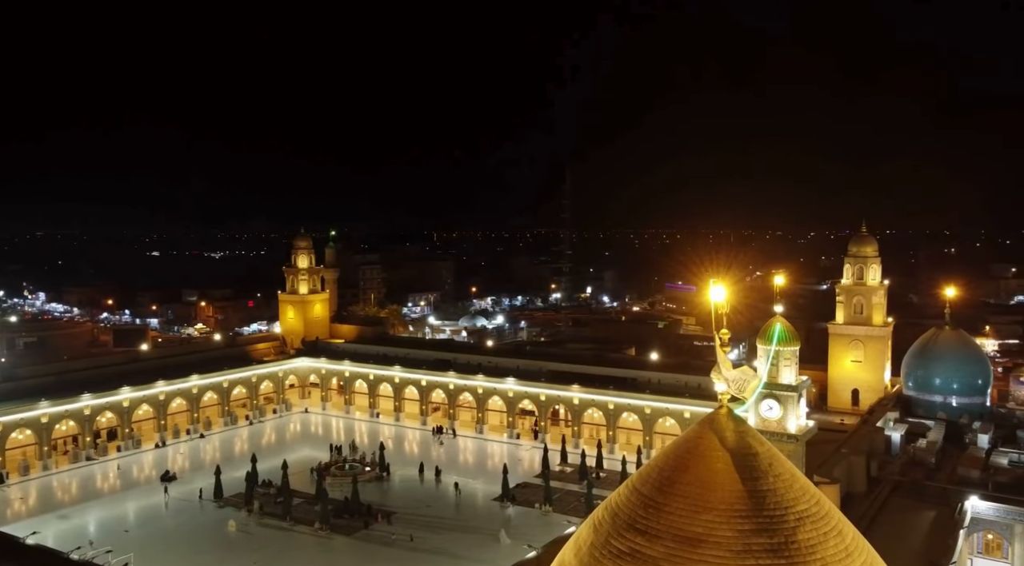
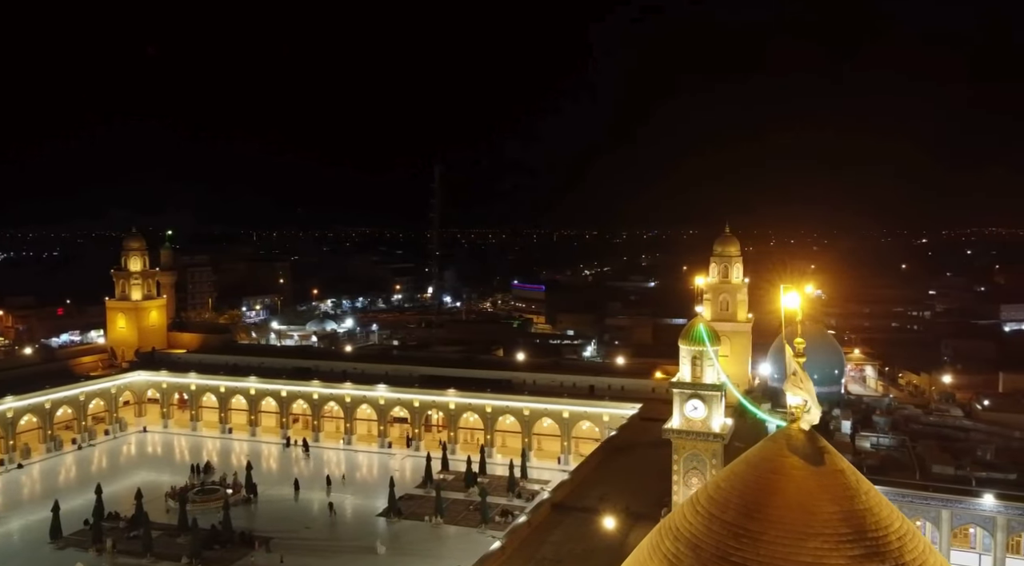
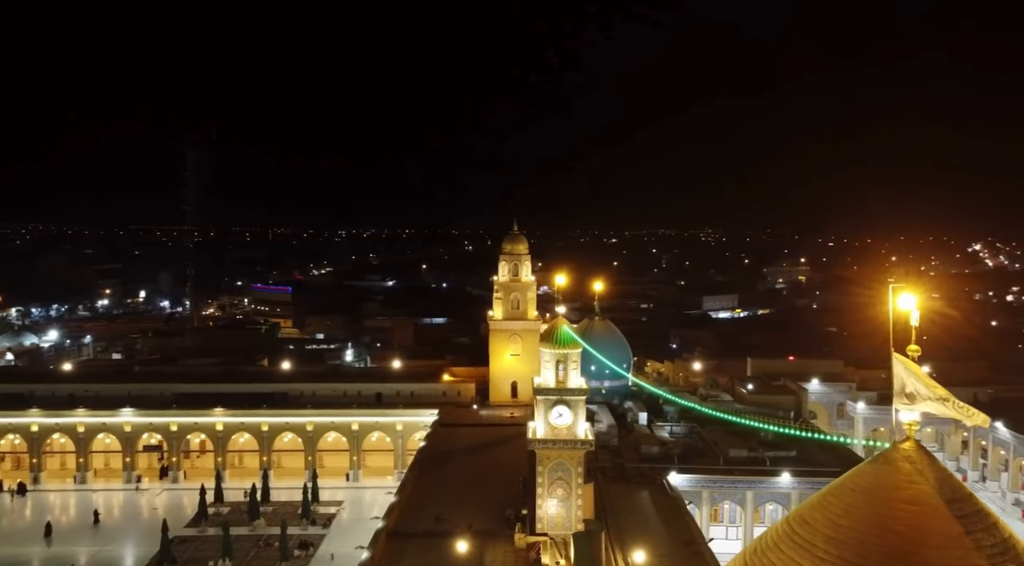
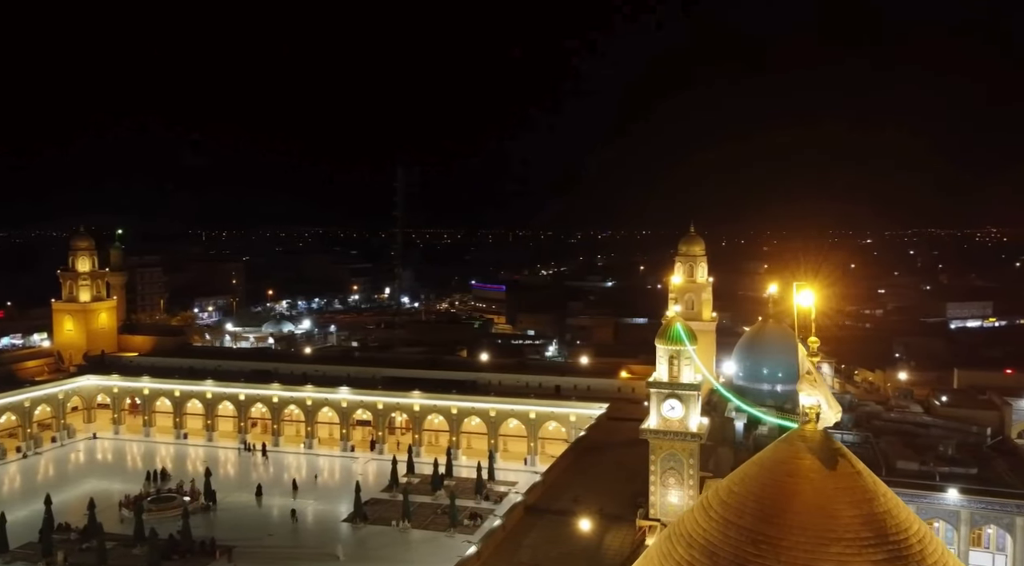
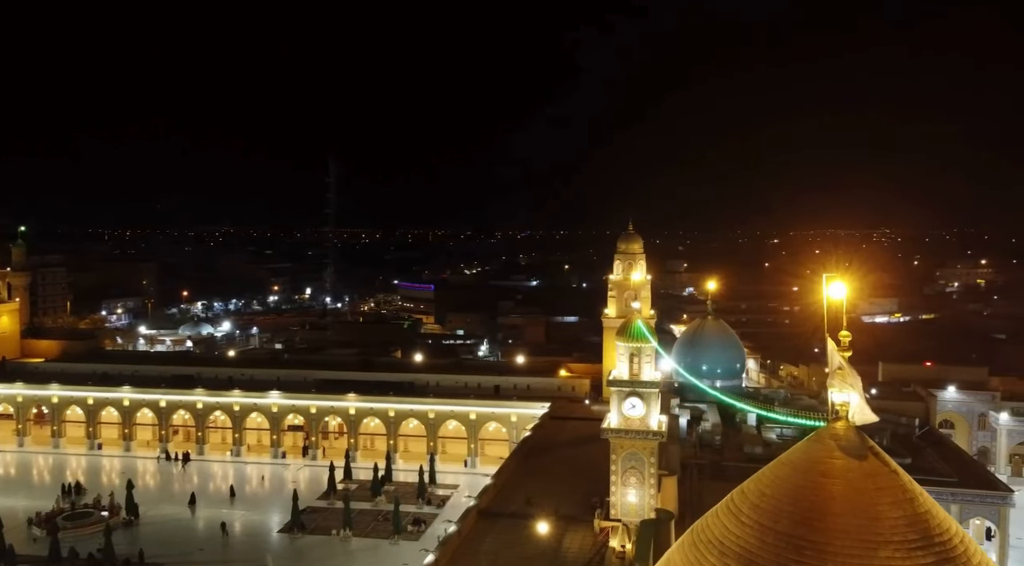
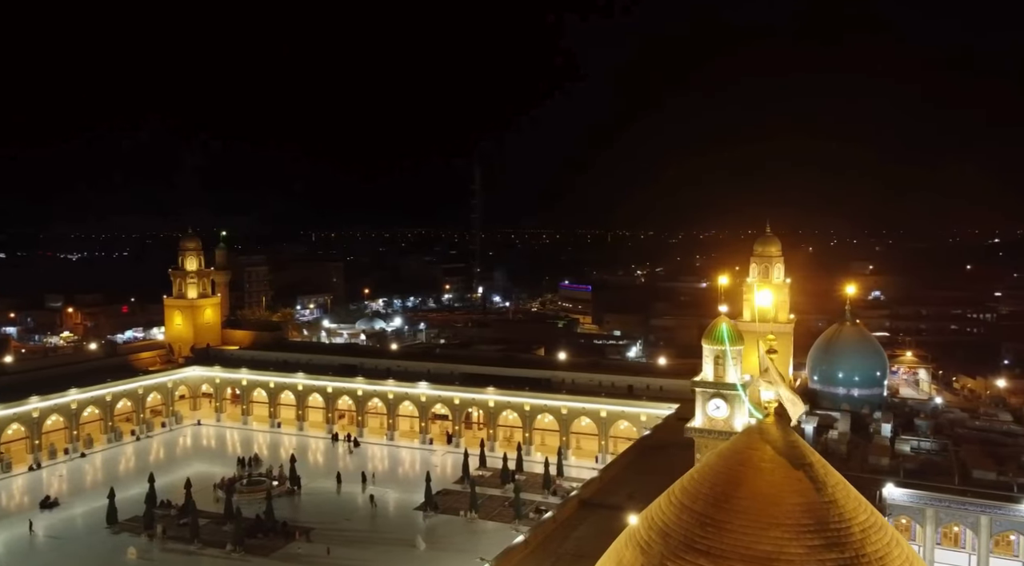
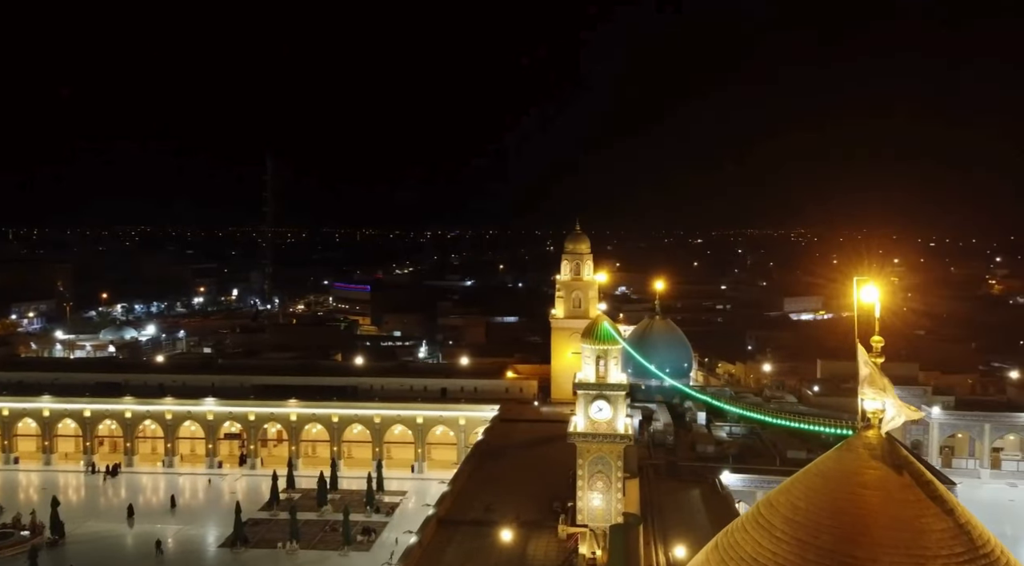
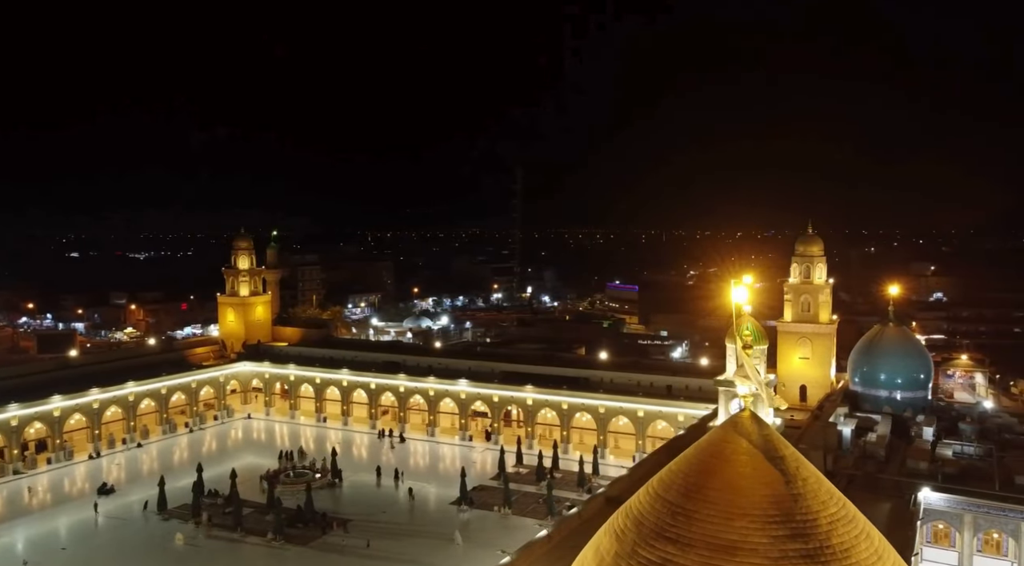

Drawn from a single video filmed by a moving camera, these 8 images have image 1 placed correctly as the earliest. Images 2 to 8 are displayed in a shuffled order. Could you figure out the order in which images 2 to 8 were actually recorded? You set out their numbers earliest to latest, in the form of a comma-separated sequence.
8, 6, 2, 4, 5, 7, 3
